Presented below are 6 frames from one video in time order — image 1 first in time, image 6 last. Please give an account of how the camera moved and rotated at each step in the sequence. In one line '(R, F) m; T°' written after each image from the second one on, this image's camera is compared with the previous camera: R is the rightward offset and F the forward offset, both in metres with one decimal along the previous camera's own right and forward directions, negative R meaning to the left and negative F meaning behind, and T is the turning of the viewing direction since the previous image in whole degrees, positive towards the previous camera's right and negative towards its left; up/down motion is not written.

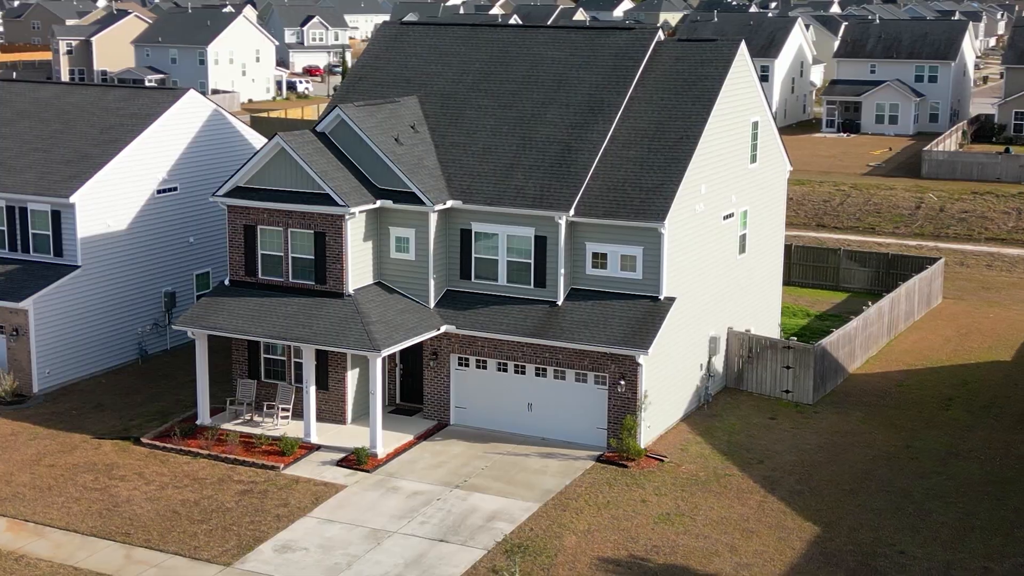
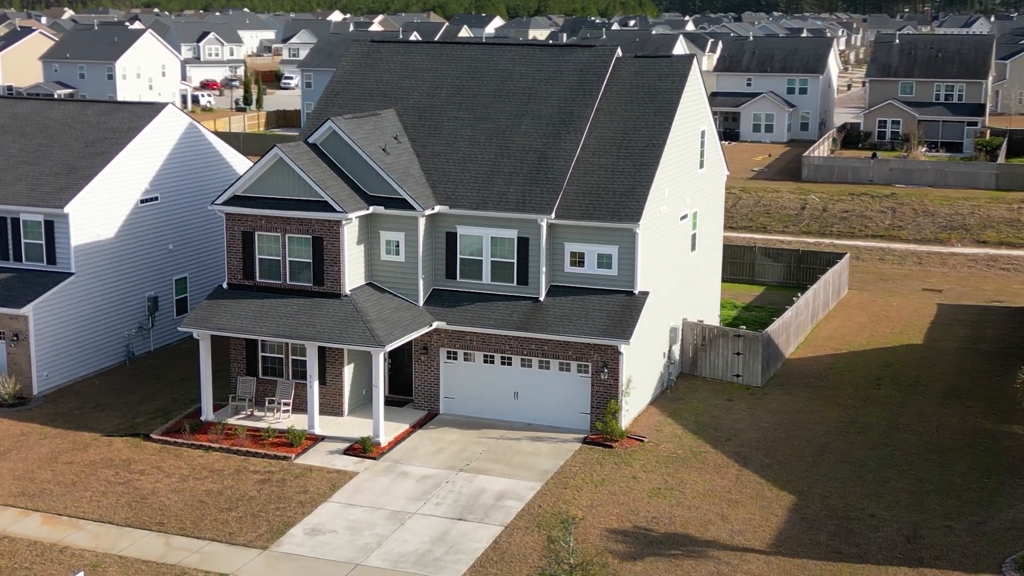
(-3.2, -1.8) m; +8°
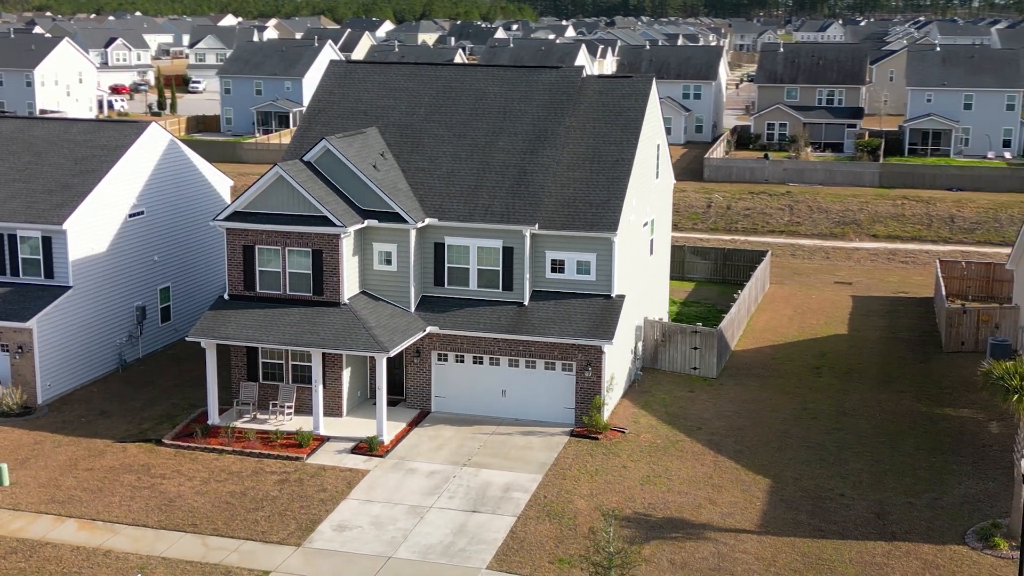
(-3.2, -1.7) m; +8°
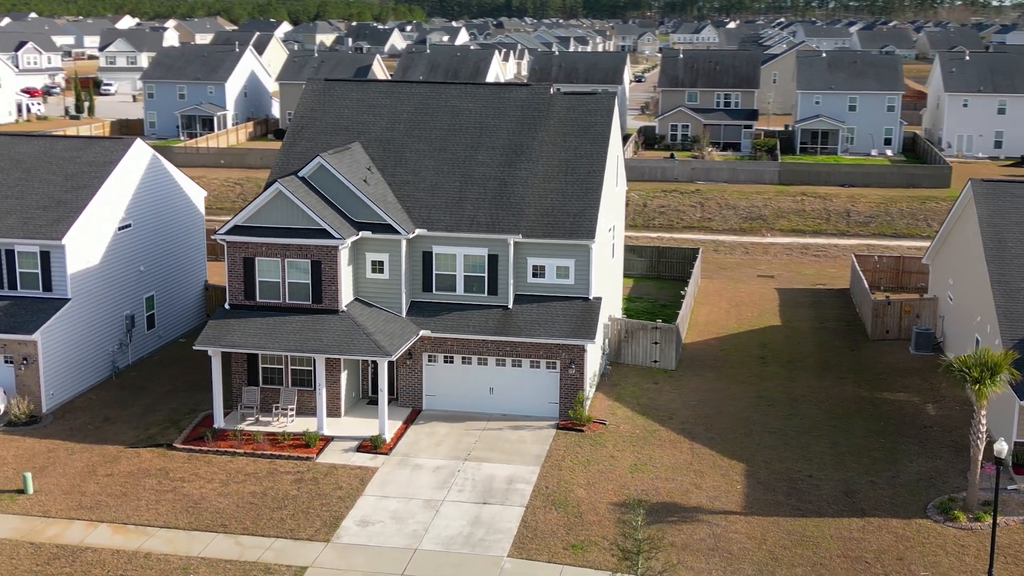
(-3.3, -1.6) m; +7°
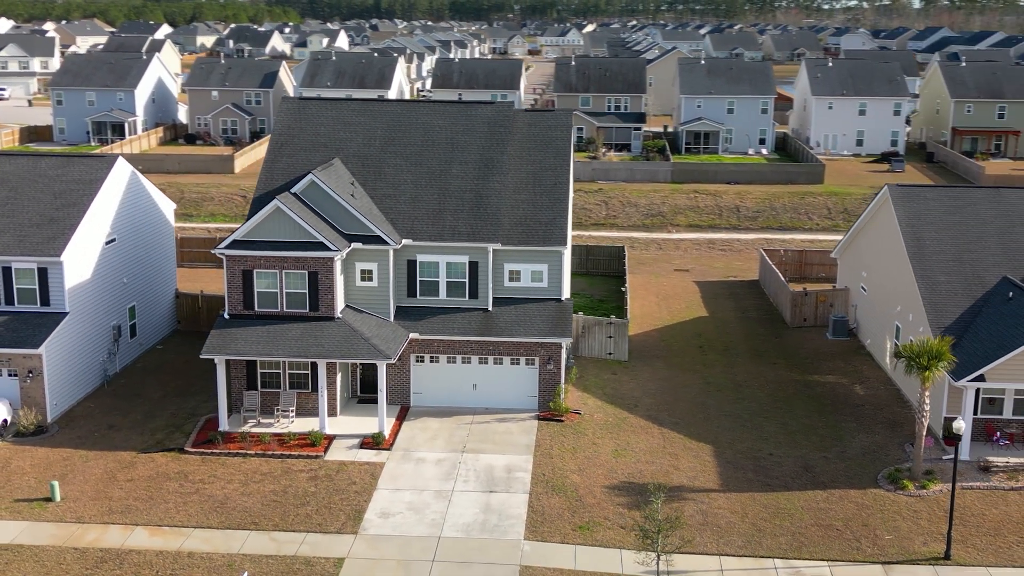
(-4.2, -1.7) m; +9°
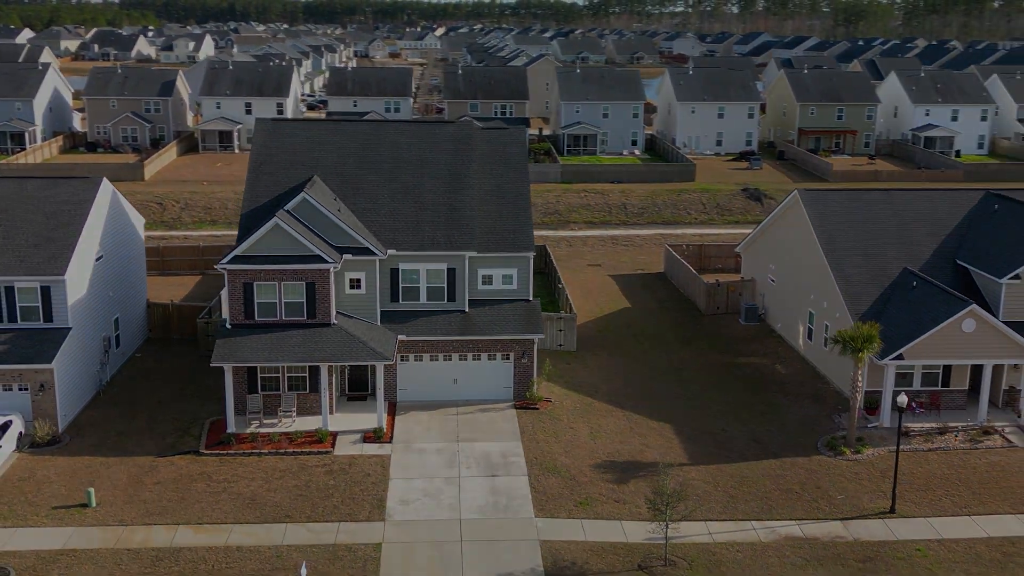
(-5.1, -1.9) m; +10°
